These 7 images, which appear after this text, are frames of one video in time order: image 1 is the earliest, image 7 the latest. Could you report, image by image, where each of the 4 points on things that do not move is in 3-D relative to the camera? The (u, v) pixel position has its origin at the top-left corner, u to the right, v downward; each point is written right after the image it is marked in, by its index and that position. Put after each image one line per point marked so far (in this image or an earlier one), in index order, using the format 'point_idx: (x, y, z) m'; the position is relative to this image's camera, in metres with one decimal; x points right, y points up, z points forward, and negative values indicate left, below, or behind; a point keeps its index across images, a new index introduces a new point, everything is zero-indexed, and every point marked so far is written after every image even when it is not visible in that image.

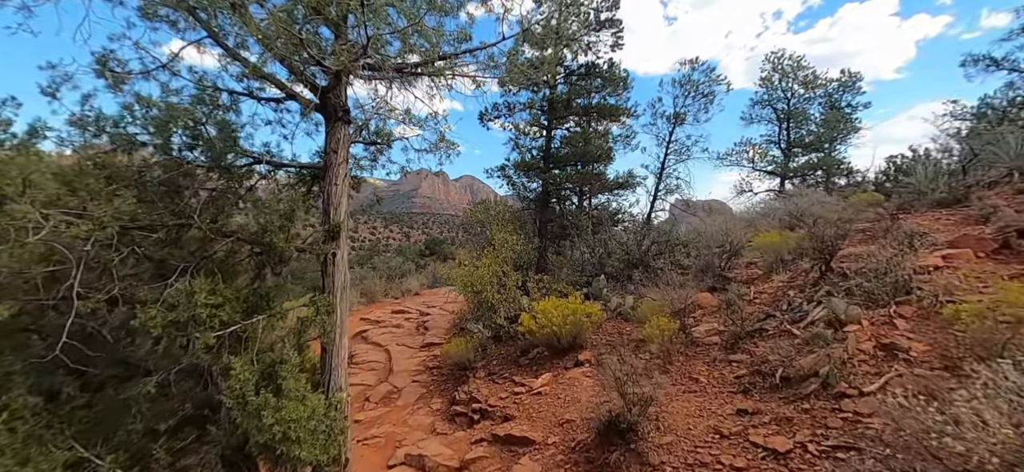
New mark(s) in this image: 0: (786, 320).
0: (+2.2, -0.7, +3.7) m
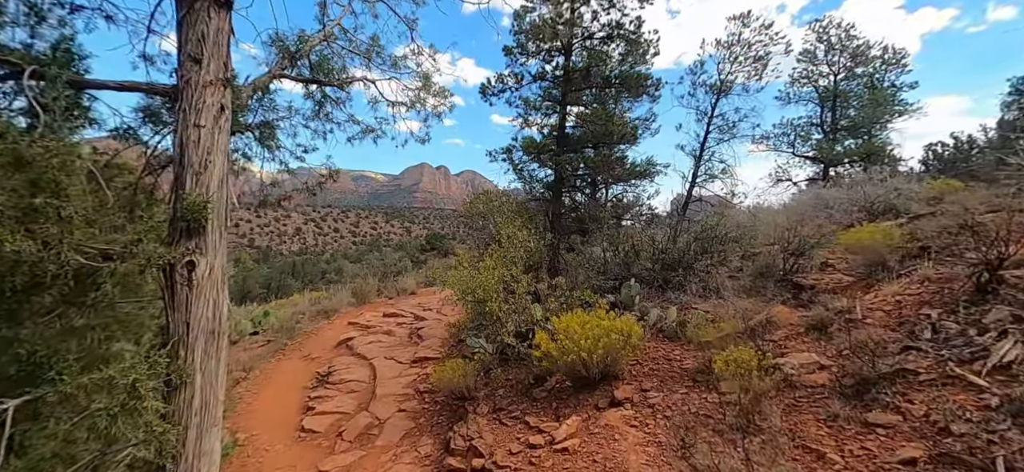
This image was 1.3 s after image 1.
0: (+2.3, -0.6, +2.5) m
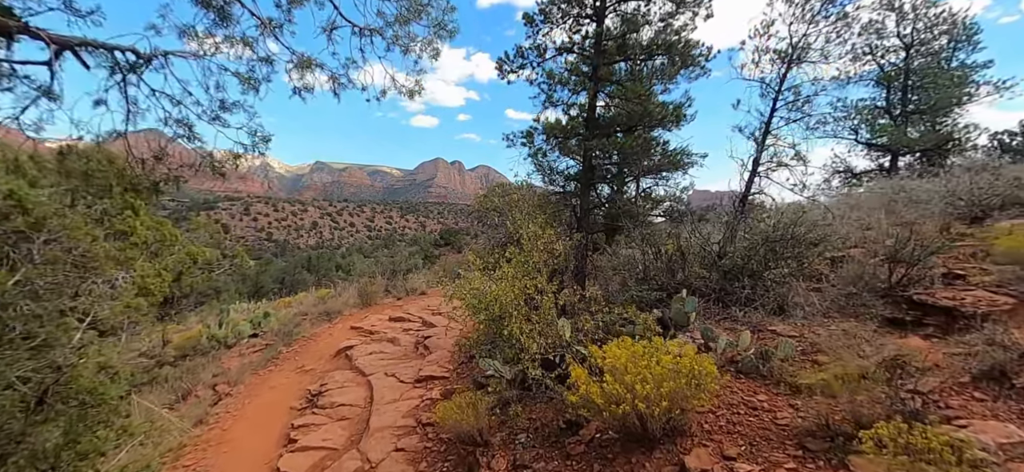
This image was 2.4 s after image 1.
0: (+2.4, -0.7, +1.4) m
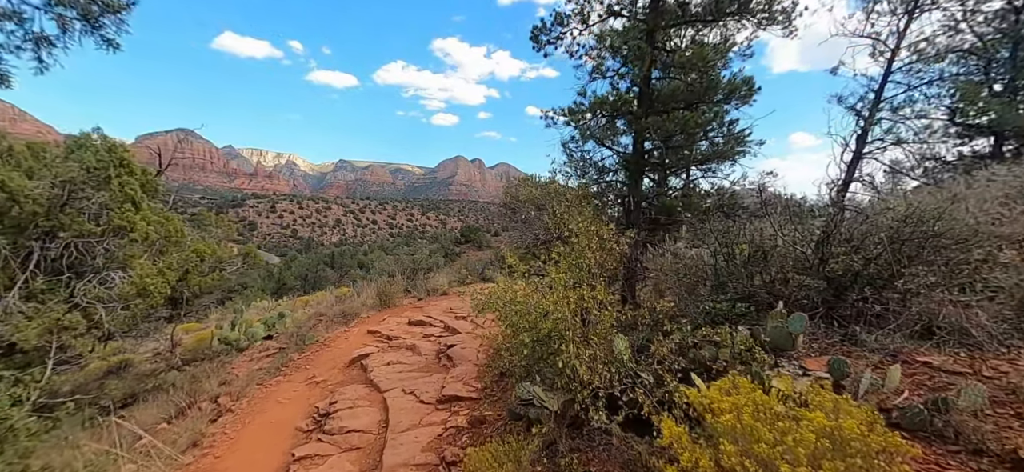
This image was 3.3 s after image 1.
0: (+2.6, -0.7, +0.4) m
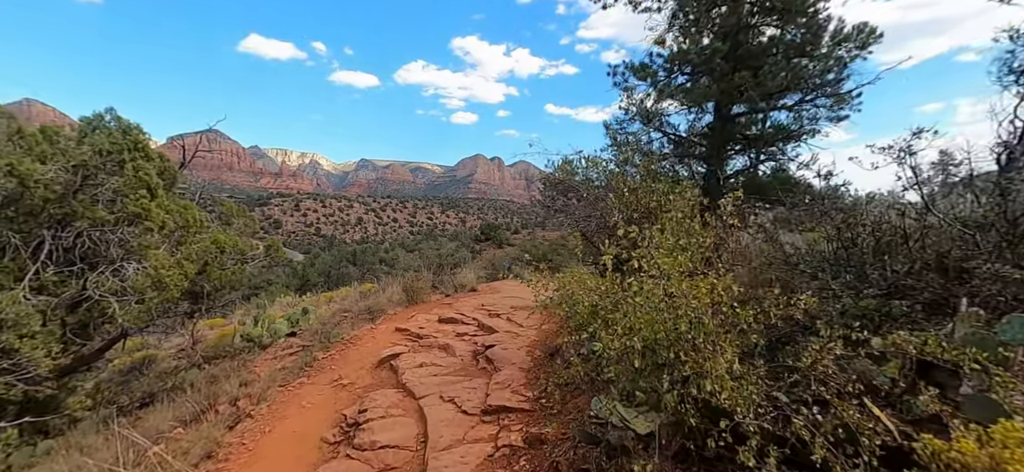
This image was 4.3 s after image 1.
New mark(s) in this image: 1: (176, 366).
0: (+2.9, -0.5, -0.4) m
1: (-7.0, -2.7, +10.0) m
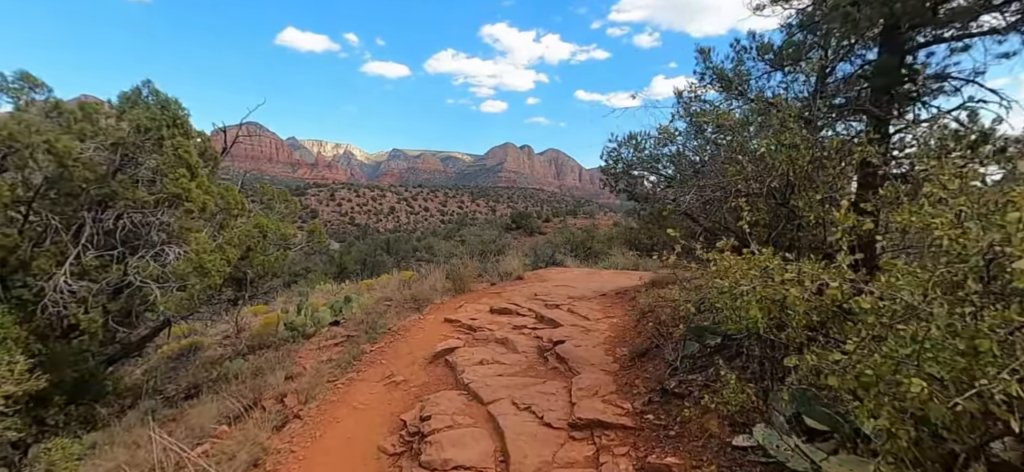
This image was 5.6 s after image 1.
0: (+3.4, -0.5, -1.4) m
1: (-5.9, -2.4, +9.7) m
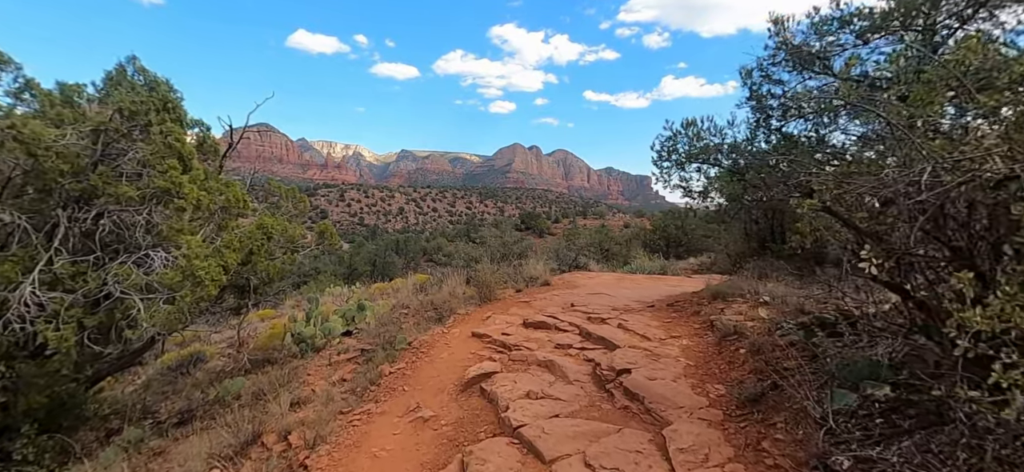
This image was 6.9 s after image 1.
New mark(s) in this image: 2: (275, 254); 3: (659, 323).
0: (+3.8, -0.6, -2.5) m
1: (-5.3, -2.4, +8.8) m
2: (-4.0, -0.3, +8.1) m
3: (+2.0, -1.2, +6.4) m
